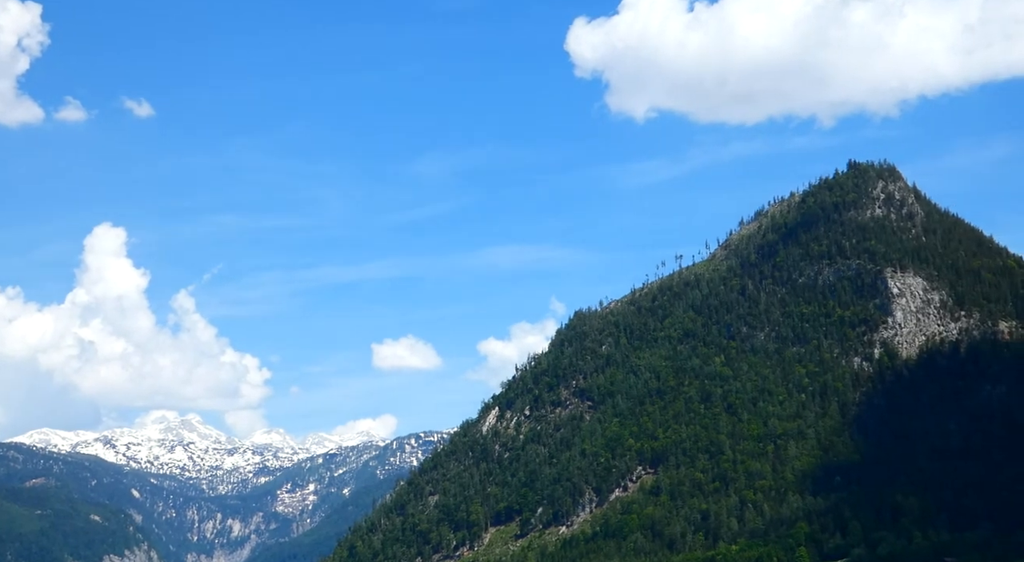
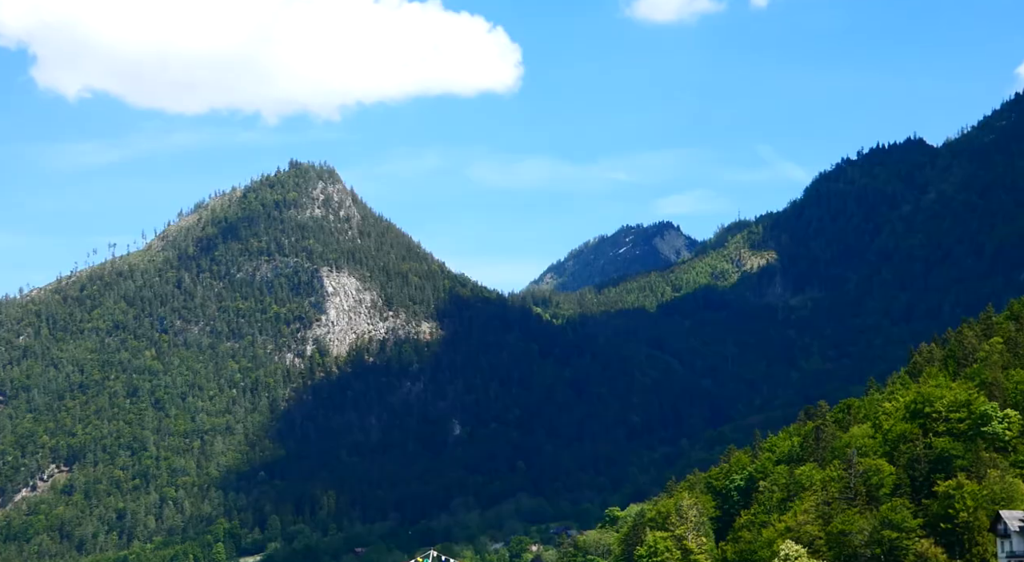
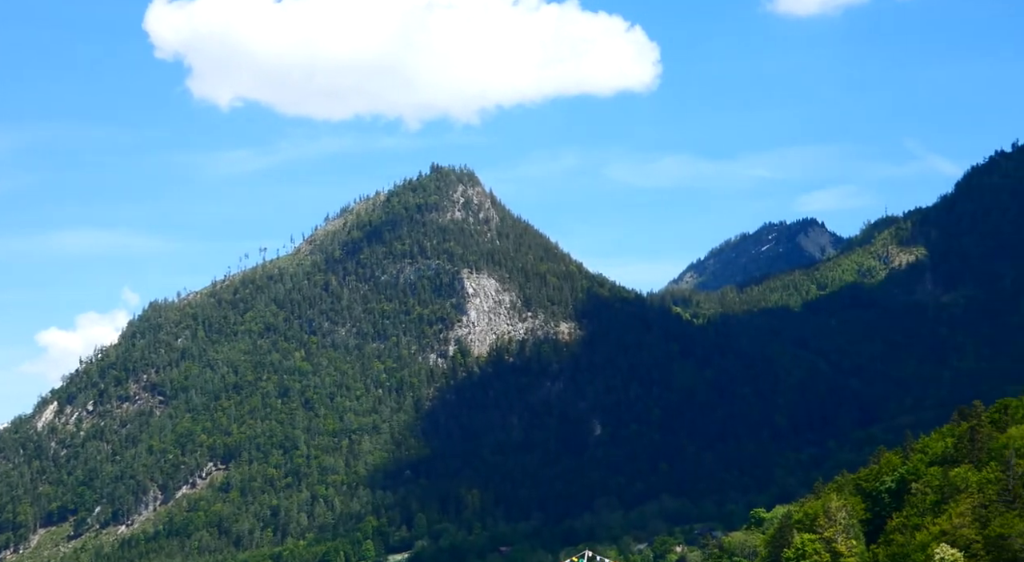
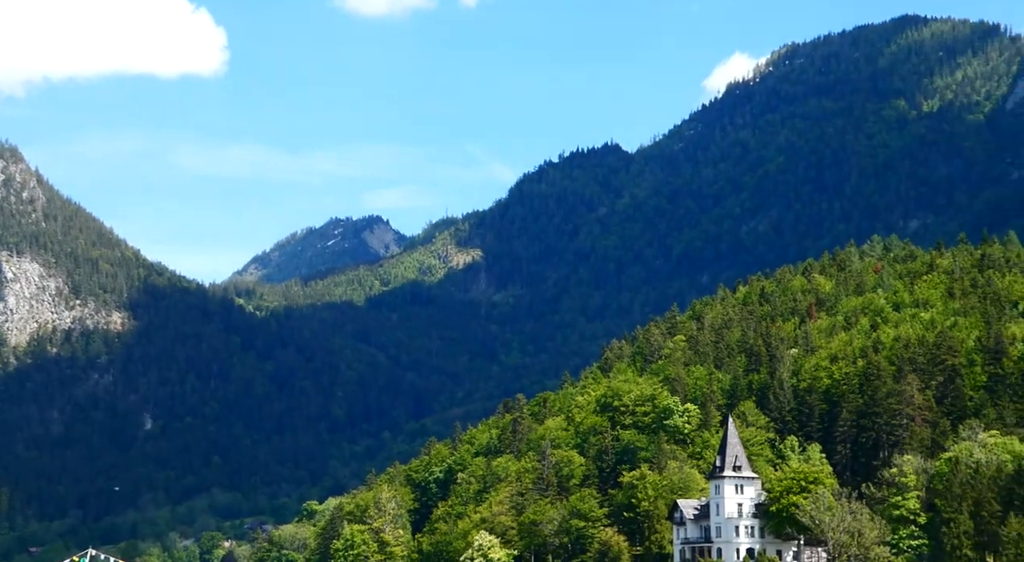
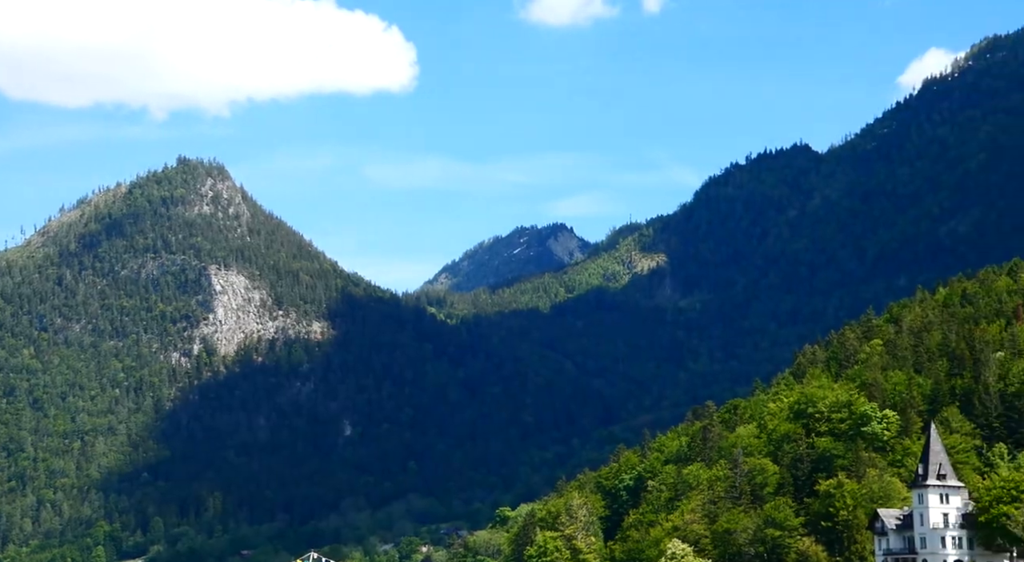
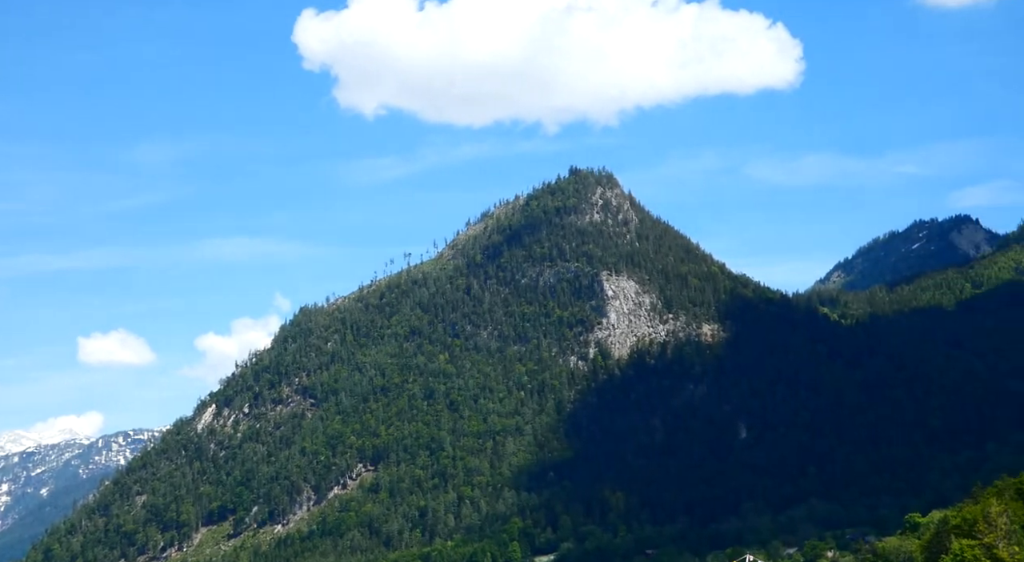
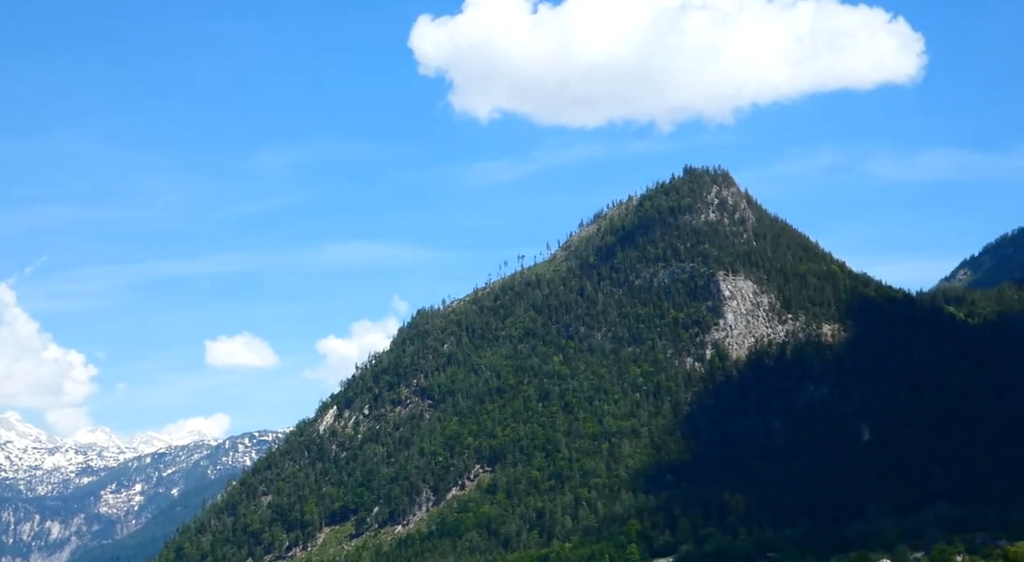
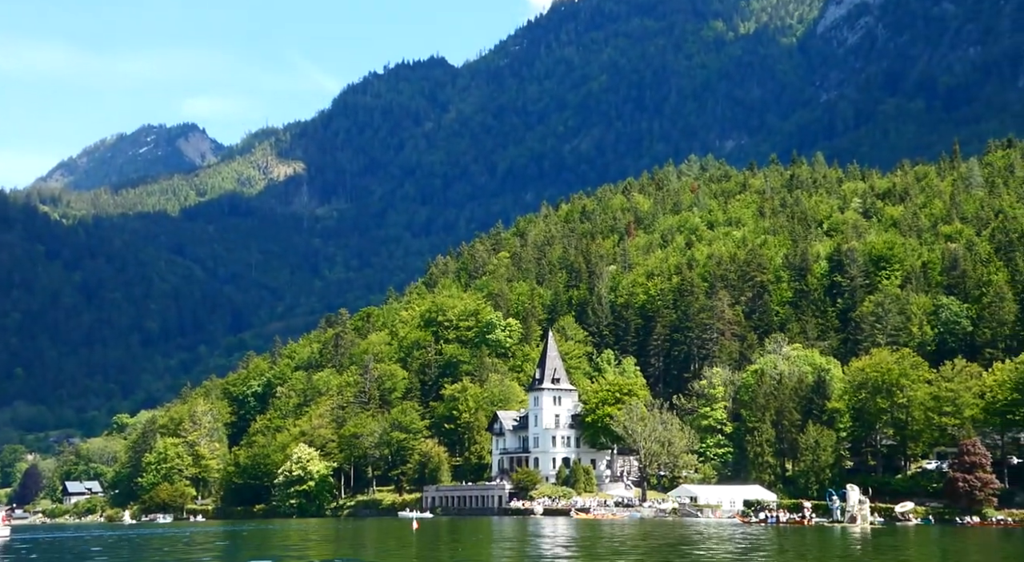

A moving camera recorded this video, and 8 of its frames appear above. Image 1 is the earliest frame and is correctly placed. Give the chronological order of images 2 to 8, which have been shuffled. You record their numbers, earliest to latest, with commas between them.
7, 6, 3, 2, 5, 4, 8
